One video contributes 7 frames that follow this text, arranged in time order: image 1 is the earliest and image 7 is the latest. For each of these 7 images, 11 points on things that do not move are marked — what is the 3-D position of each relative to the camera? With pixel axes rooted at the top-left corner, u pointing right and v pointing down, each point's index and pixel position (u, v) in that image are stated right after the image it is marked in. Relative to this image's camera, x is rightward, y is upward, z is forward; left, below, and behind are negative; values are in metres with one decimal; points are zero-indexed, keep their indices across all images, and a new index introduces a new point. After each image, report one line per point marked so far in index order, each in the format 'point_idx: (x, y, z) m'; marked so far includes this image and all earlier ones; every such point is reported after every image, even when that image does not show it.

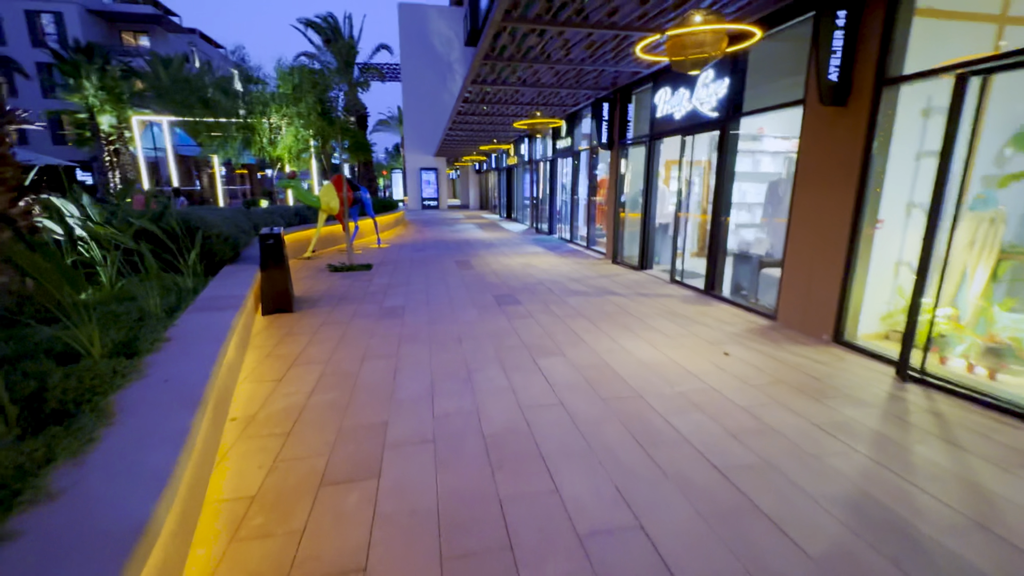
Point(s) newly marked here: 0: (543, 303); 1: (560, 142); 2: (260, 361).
0: (+0.4, -0.2, +5.4) m
1: (+1.2, +3.7, +11.4) m
2: (-2.0, -0.6, +3.6) m
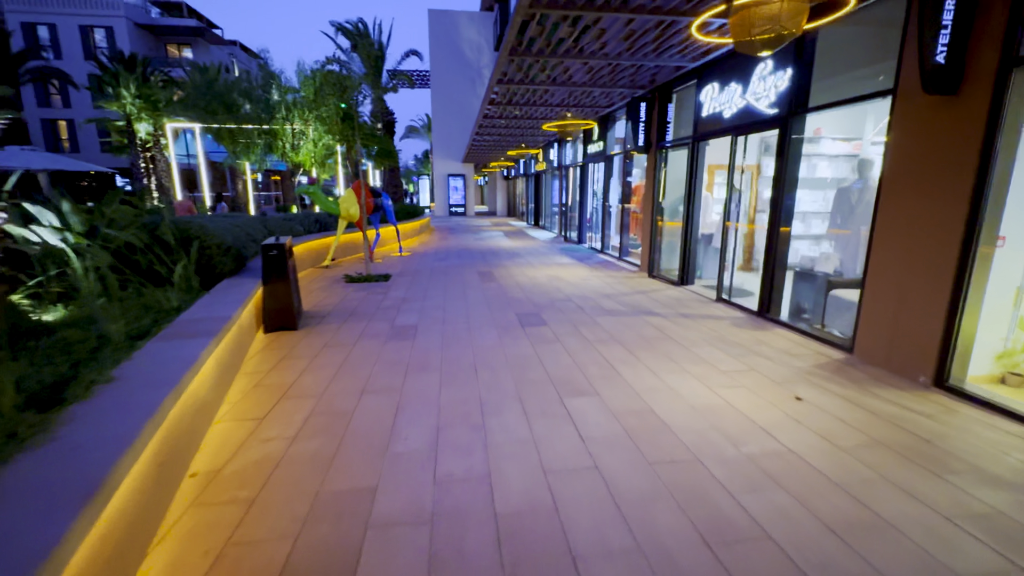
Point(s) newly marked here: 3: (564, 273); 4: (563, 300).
0: (+0.6, -0.4, +4.8) m
1: (+1.9, +3.4, +10.8) m
2: (-1.9, -0.7, +3.2) m
3: (+0.9, +0.2, +7.7) m
4: (+0.6, -0.2, +5.8) m
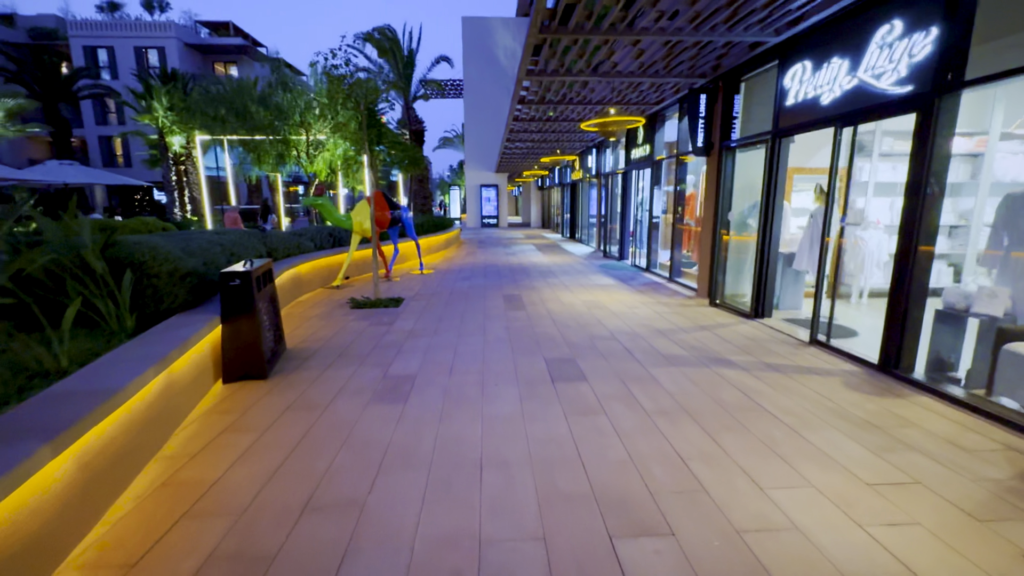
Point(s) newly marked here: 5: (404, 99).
0: (+0.8, -0.7, +3.6) m
1: (+2.6, +2.9, +9.6) m
2: (-1.8, -1.0, +2.2) m
3: (+1.3, -0.2, +6.5) m
4: (+0.9, -0.5, +4.6) m
5: (-3.7, +6.6, +15.8) m
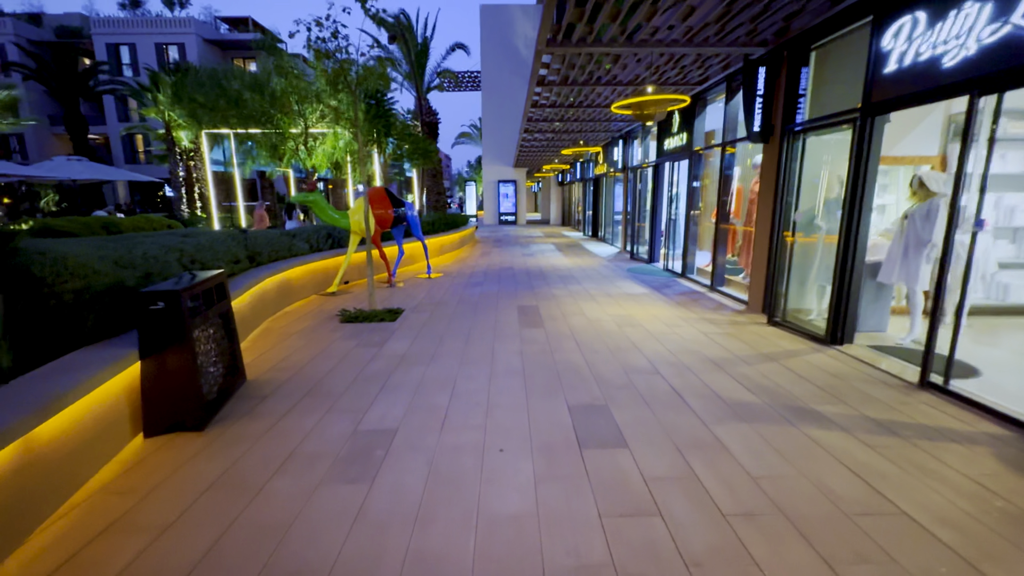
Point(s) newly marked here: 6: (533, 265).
0: (+0.9, -0.9, +2.6) m
1: (+3.0, +2.8, +8.5) m
2: (-1.8, -1.2, +1.3) m
3: (+1.5, -0.3, +5.5) m
4: (+1.1, -0.7, +3.6) m
5: (-3.0, +6.6, +14.9) m
6: (+0.5, +0.5, +9.9) m
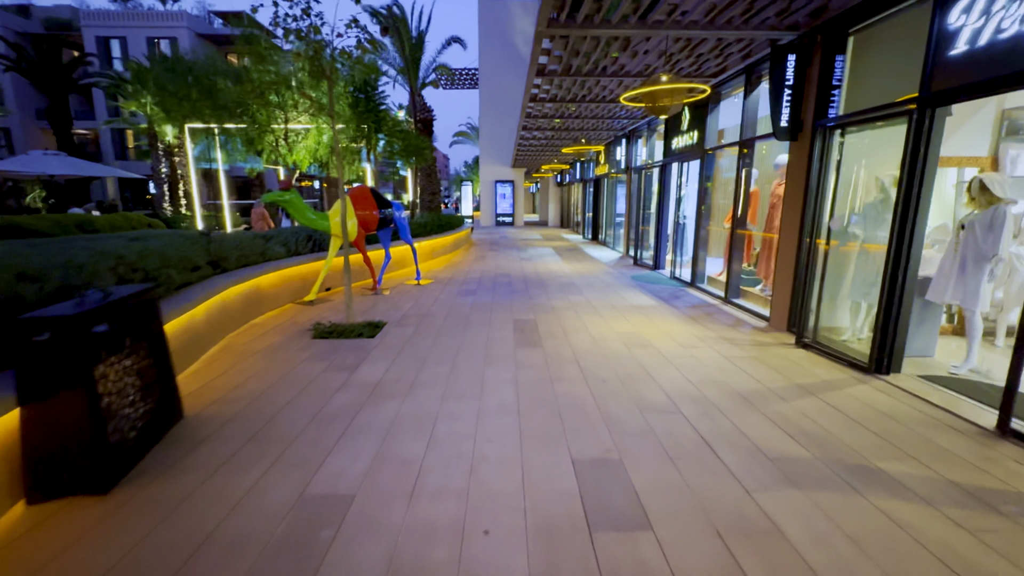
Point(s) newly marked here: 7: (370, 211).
0: (+0.9, -1.0, +2.0) m
1: (+2.9, +2.6, +7.9) m
2: (-1.8, -1.3, +0.7) m
3: (+1.5, -0.5, +4.9) m
4: (+1.0, -0.8, +3.0) m
5: (-3.1, +6.4, +14.3) m
6: (+0.4, +0.4, +9.3) m
7: (-2.1, +1.2, +6.7) m
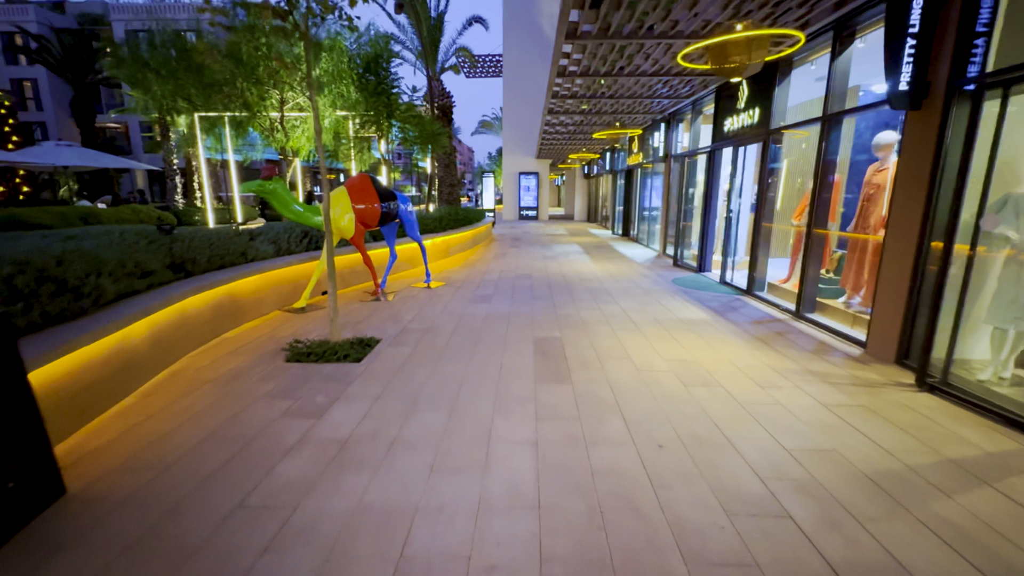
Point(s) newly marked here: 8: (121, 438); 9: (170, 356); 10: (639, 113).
0: (+0.9, -1.2, +1.0) m
1: (+3.3, +2.5, +6.7) m
2: (-1.9, -1.4, -0.2) m
3: (+1.6, -0.6, +3.8) m
4: (+1.1, -1.0, +1.9) m
5: (-2.4, +6.5, +13.3) m
6: (+0.8, +0.3, +8.2) m
7: (-1.8, +1.1, +5.8) m
8: (-2.3, -0.9, +2.6) m
9: (-2.8, -0.6, +3.7) m
10: (+2.6, +3.7, +9.4) m
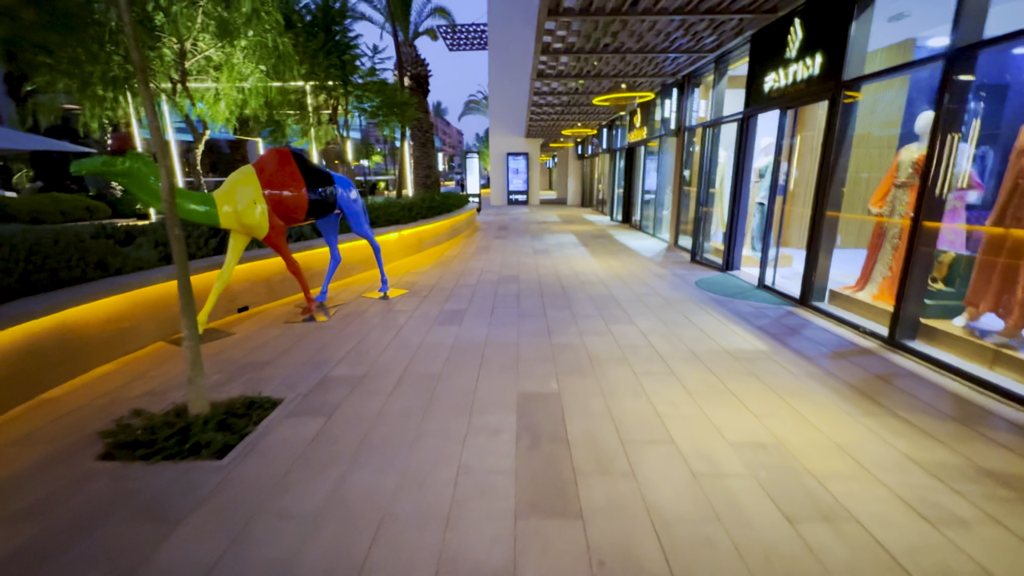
0: (+0.8, -1.5, -0.5) m
1: (+3.0, +2.4, +5.1) m
2: (-1.9, -1.8, -1.7) m
3: (+1.5, -0.8, +2.3) m
4: (+0.9, -1.2, +0.5) m
5: (-2.8, +6.6, +11.5) m
6: (+0.5, +0.3, +6.7) m
7: (-2.0, +0.9, +4.2) m
8: (-2.4, -1.1, +1.1) m
9: (-2.9, -0.8, +2.1) m
10: (+2.3, +3.7, +7.8) m
